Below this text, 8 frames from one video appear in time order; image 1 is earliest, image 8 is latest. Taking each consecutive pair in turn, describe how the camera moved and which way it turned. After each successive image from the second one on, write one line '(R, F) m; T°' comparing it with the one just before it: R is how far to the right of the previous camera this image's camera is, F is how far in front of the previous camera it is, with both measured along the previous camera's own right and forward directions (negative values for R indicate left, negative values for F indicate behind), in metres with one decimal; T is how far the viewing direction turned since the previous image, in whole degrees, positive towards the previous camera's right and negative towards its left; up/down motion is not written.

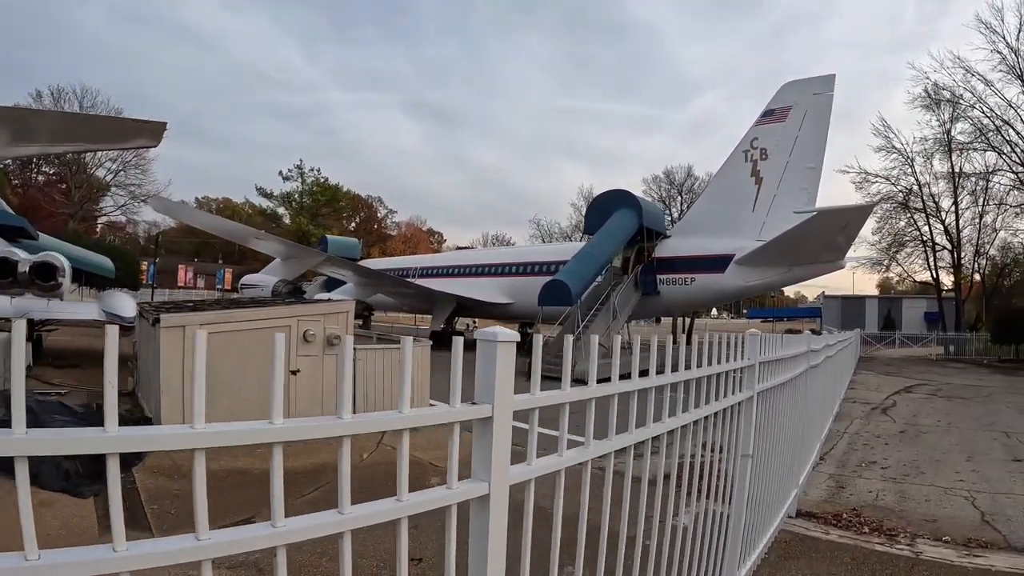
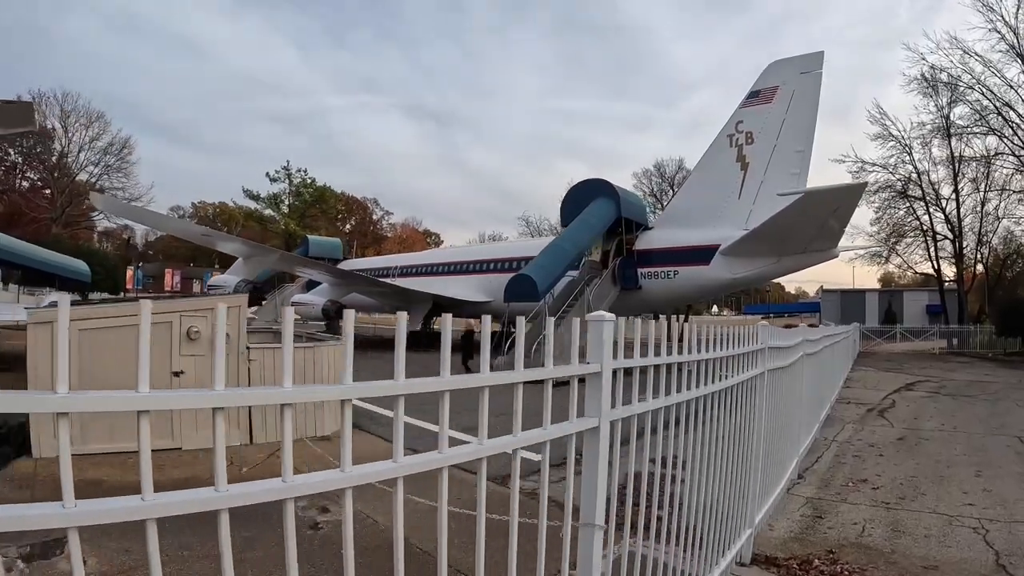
(+0.8, +1.1) m; 0°
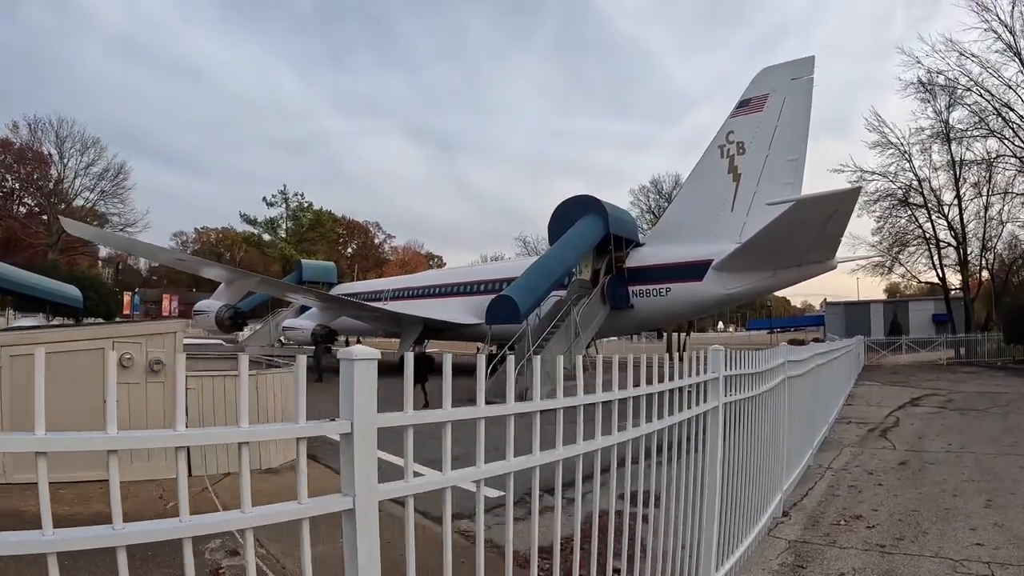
(+0.5, +0.5) m; 0°
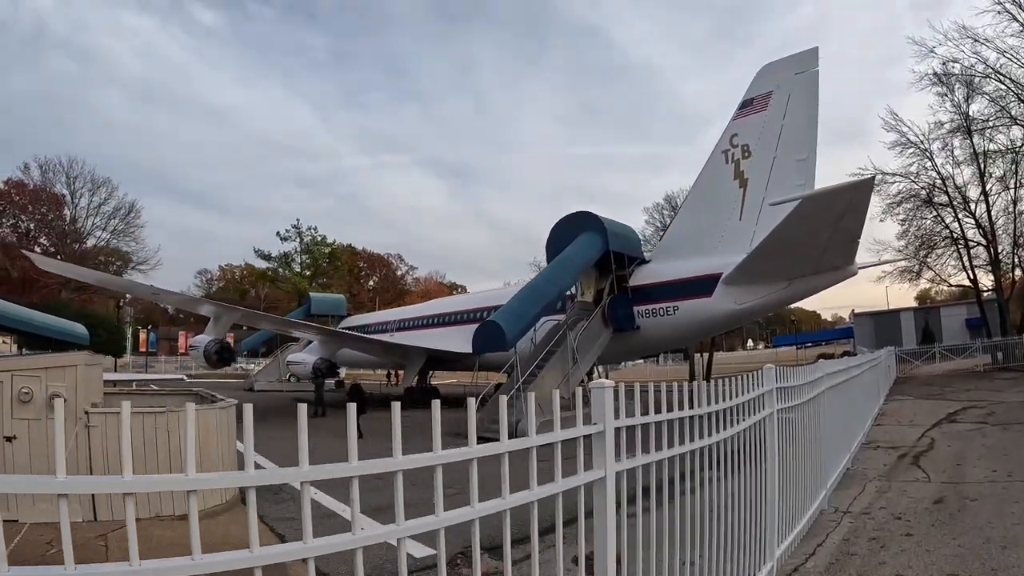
(+0.7, +0.9) m; -2°
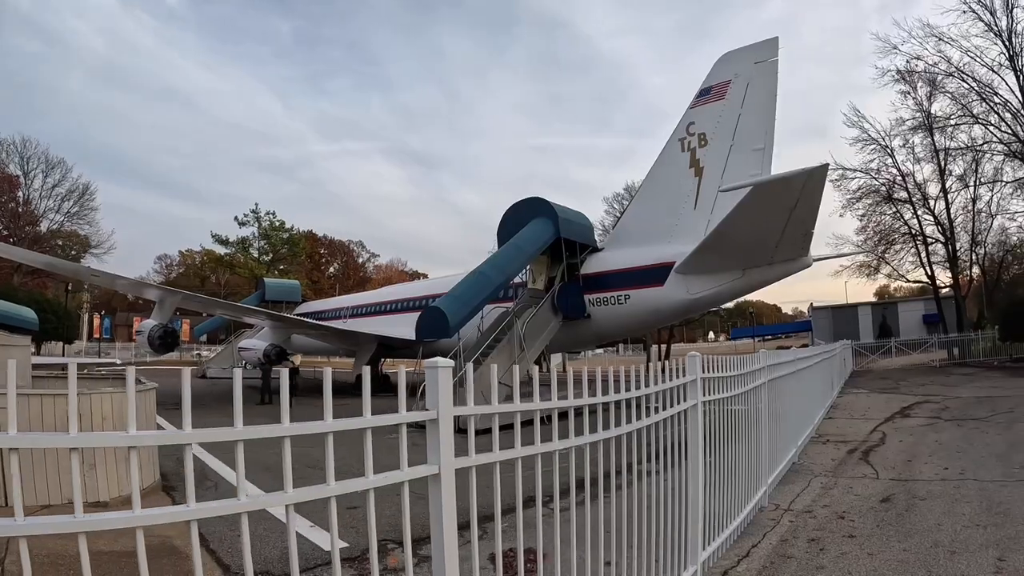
(+0.4, +0.6) m; +3°
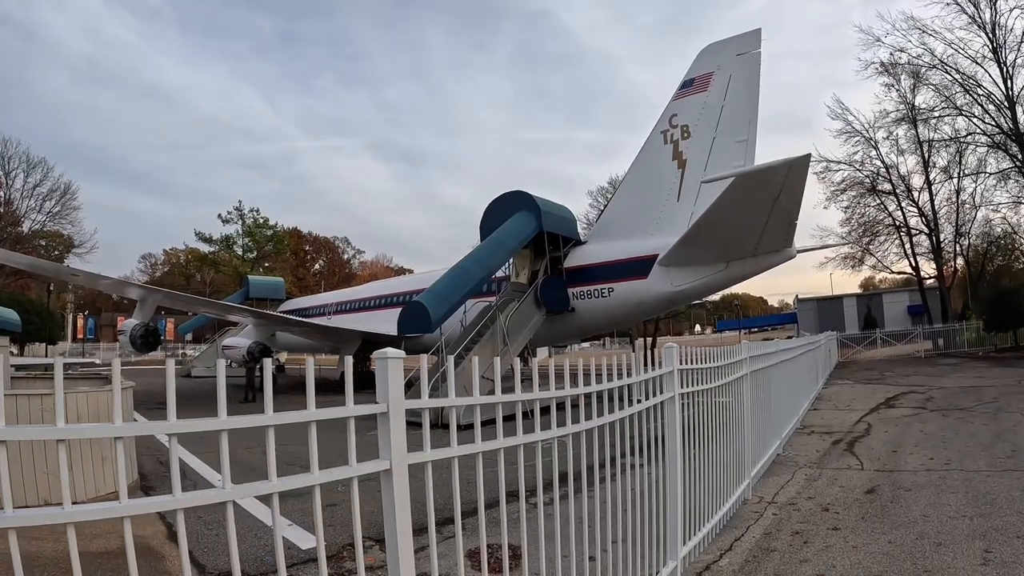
(+0.1, +0.1) m; +1°
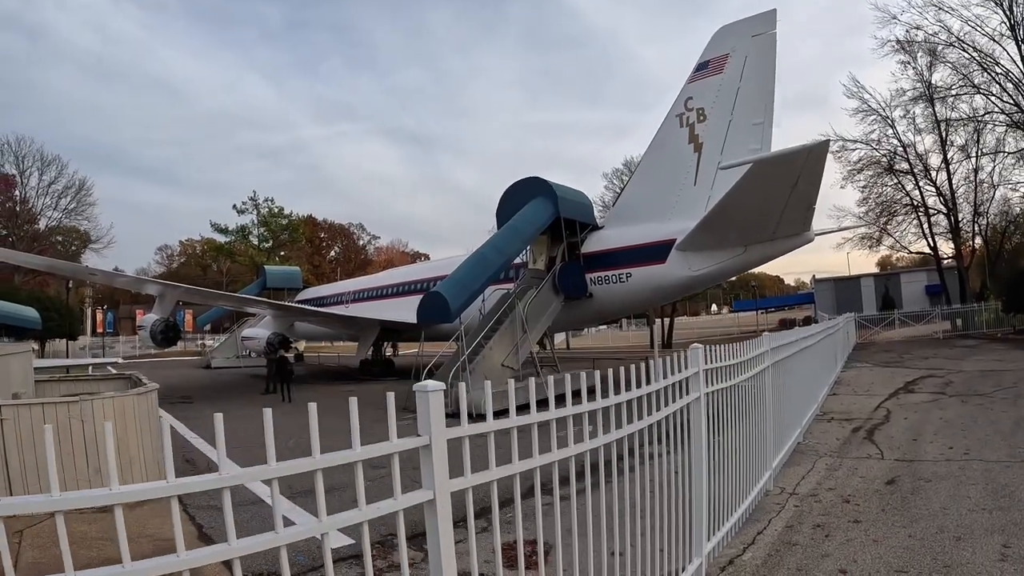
(-0.1, -0.1) m; -1°
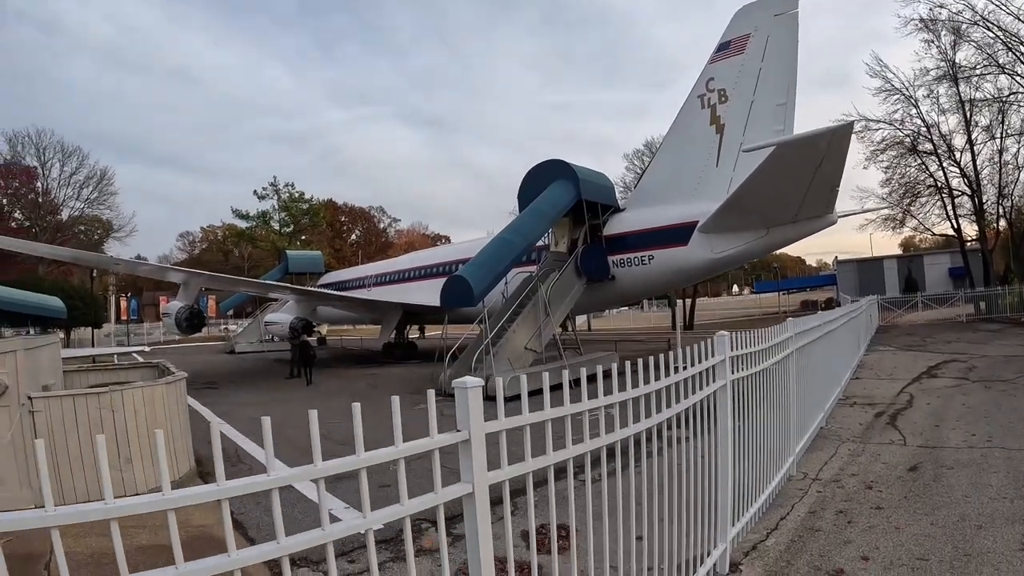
(-0.1, -0.1) m; -2°
